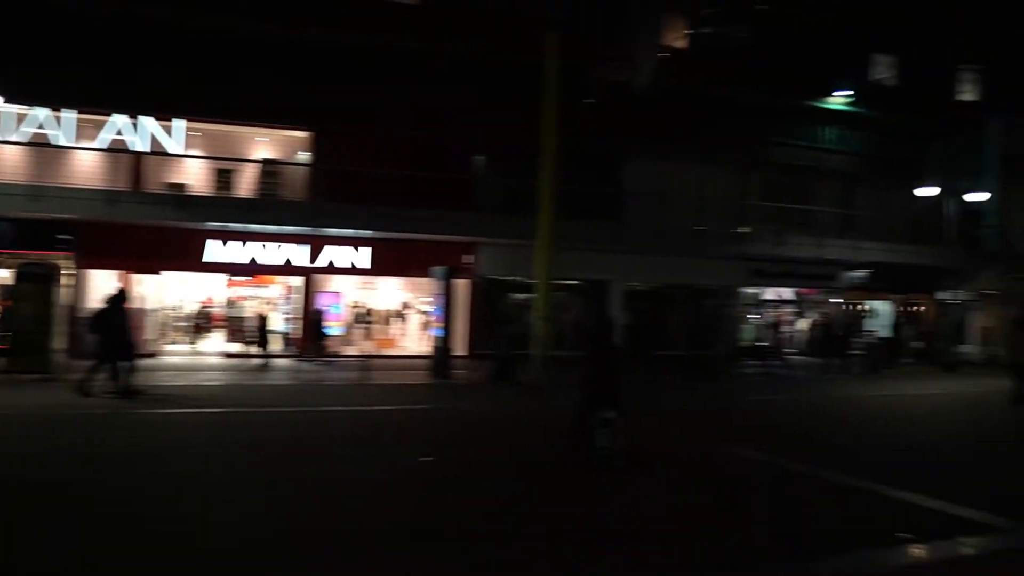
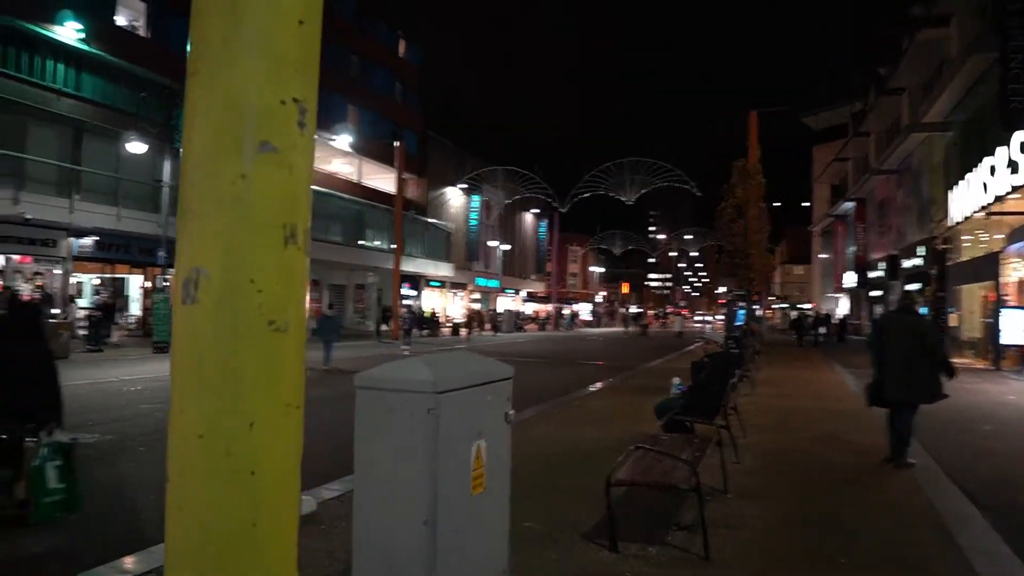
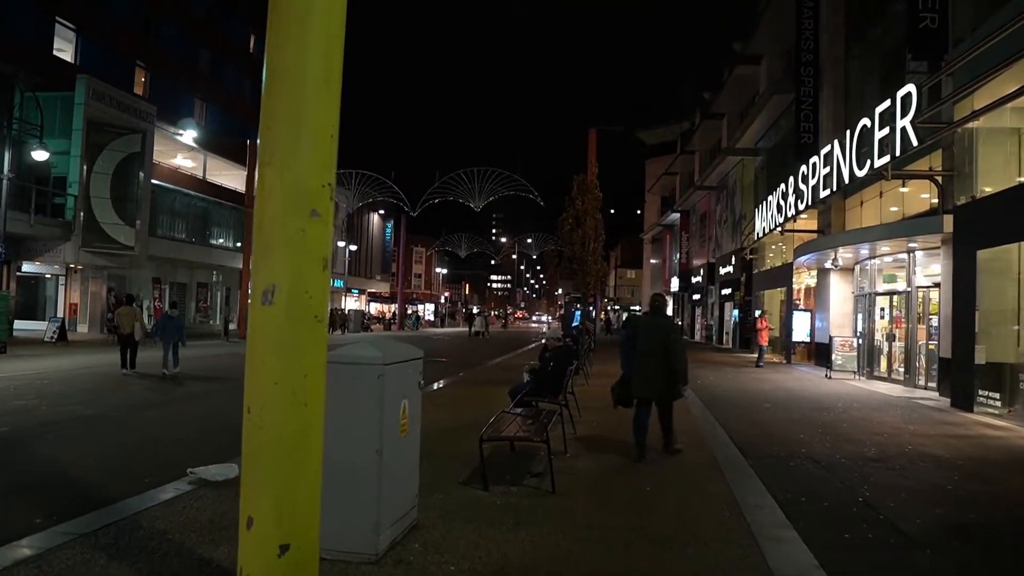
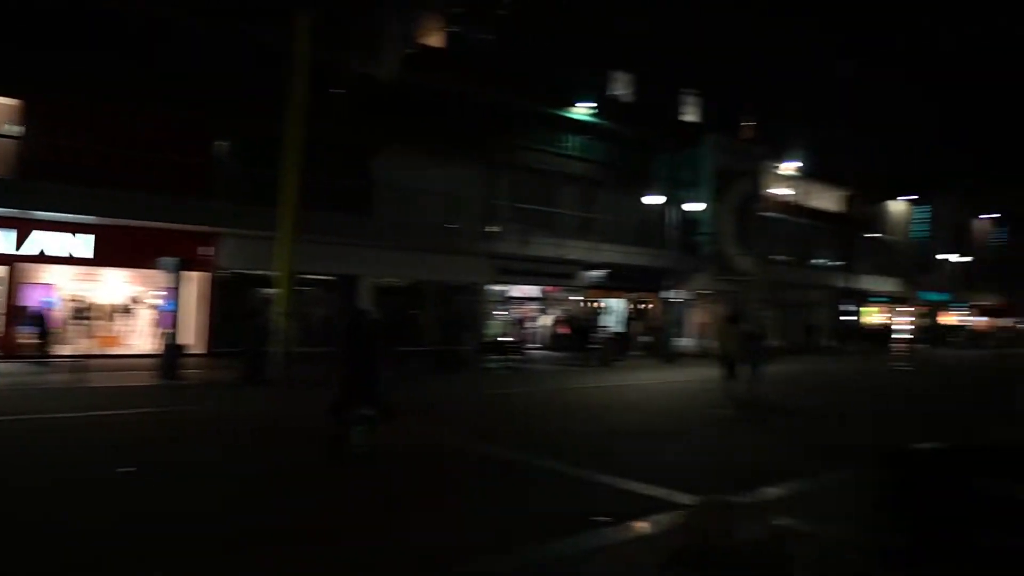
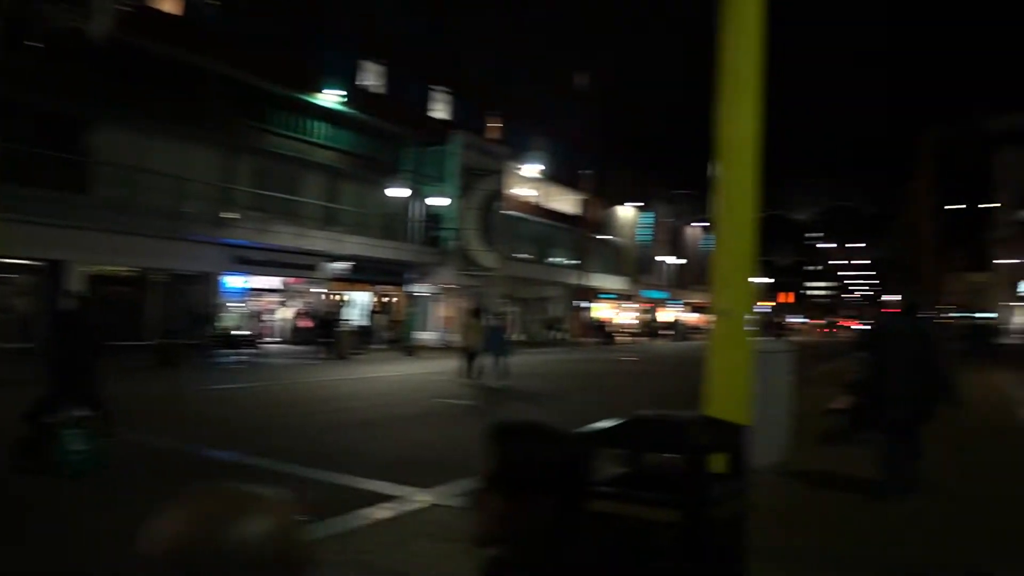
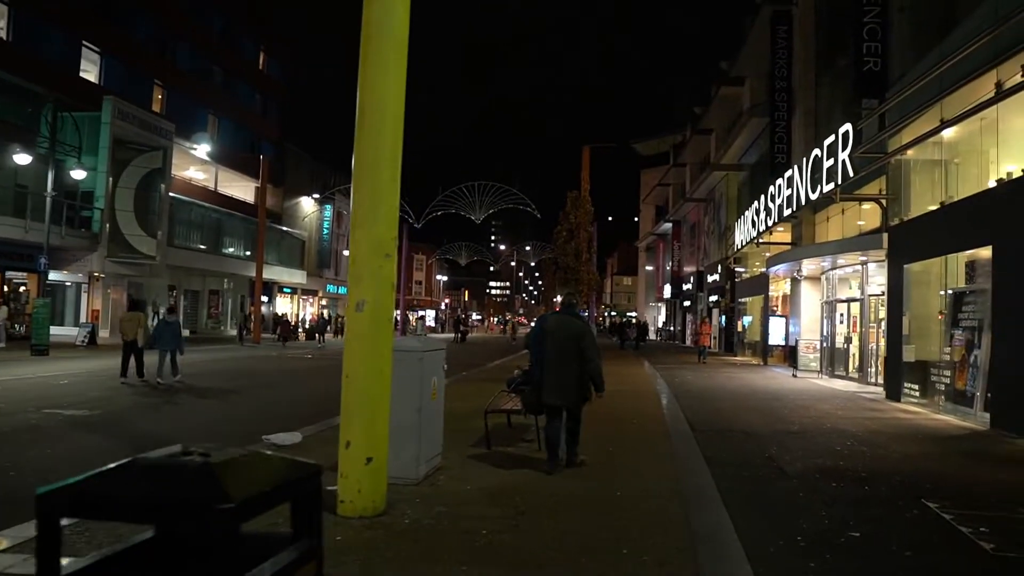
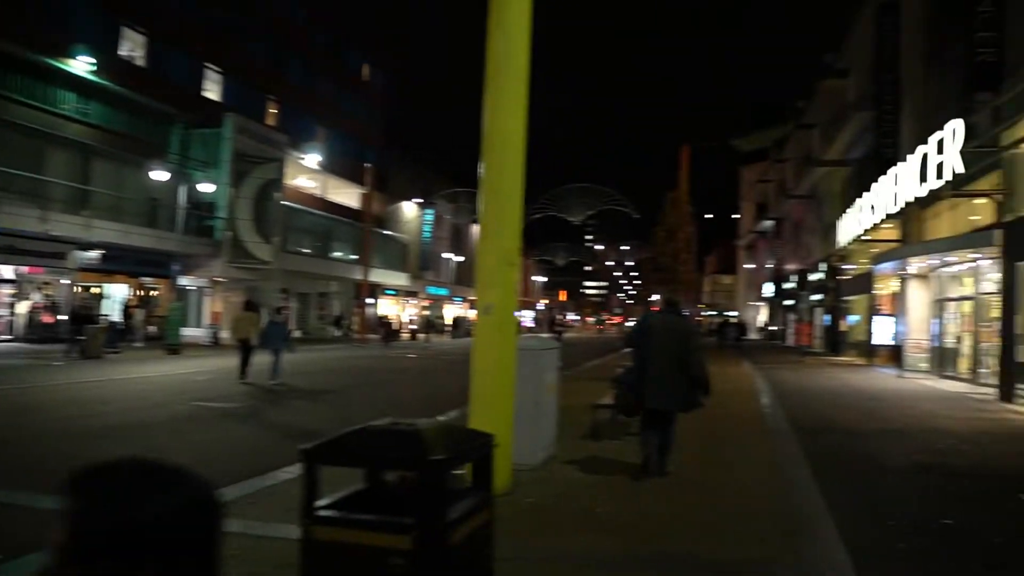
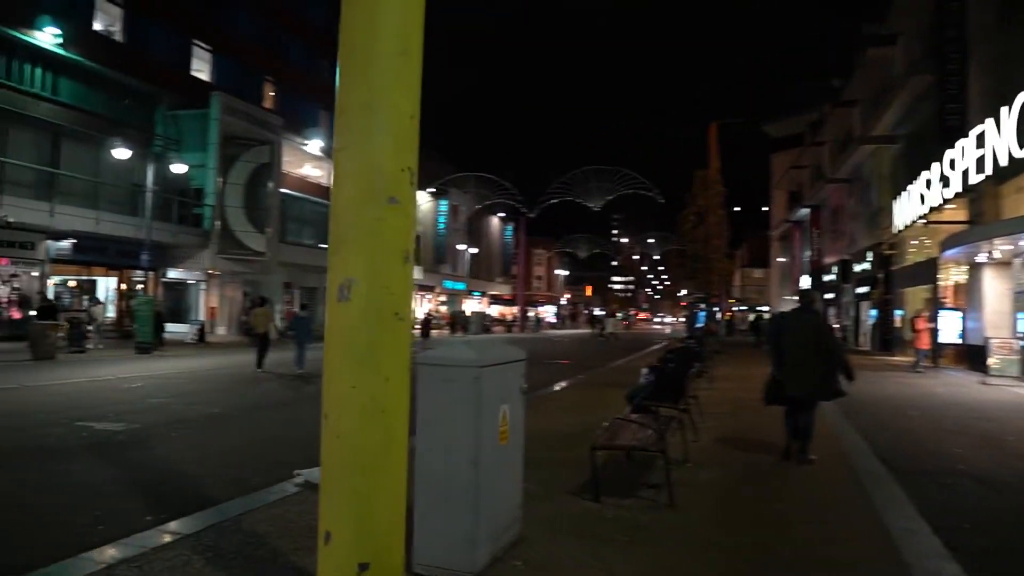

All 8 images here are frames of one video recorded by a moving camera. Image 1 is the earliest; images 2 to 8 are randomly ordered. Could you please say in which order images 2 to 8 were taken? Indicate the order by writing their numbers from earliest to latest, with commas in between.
4, 5, 7, 6, 3, 8, 2
